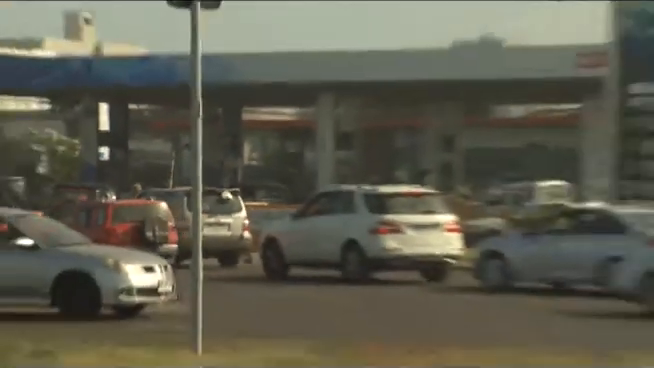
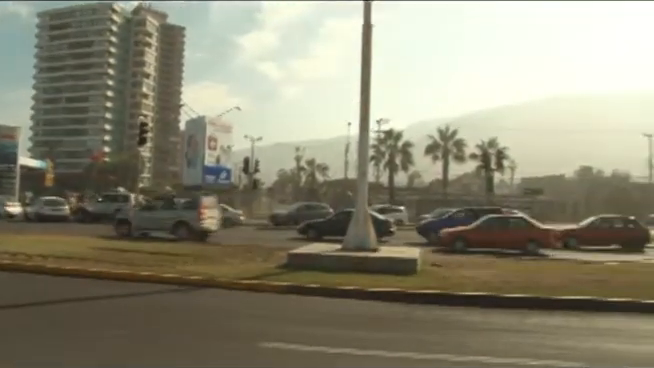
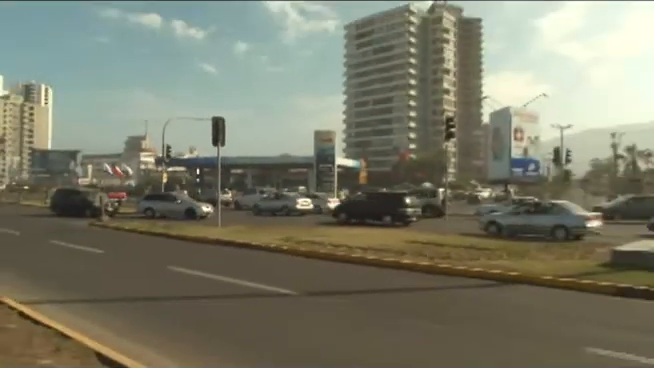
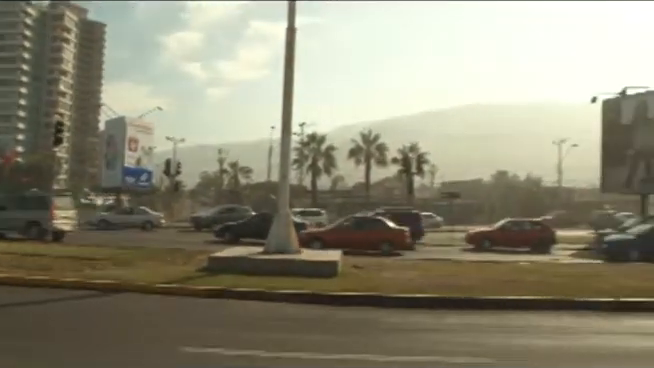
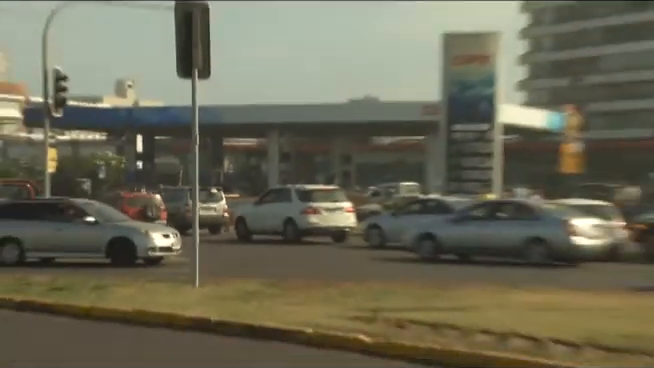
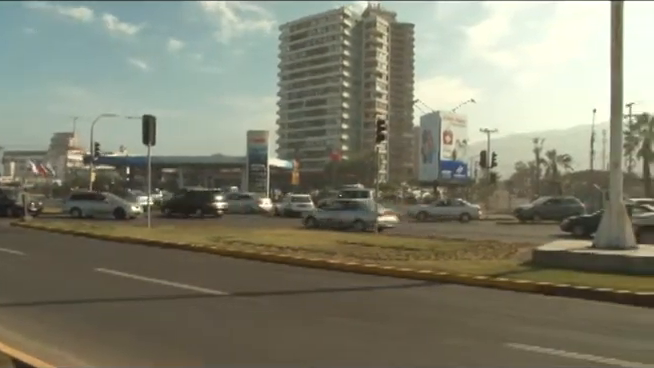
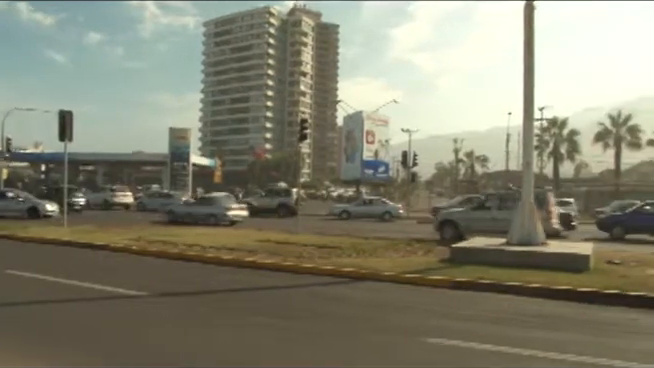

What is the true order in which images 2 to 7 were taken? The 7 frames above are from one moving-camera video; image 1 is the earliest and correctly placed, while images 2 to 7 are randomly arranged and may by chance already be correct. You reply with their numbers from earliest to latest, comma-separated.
5, 3, 6, 7, 2, 4
